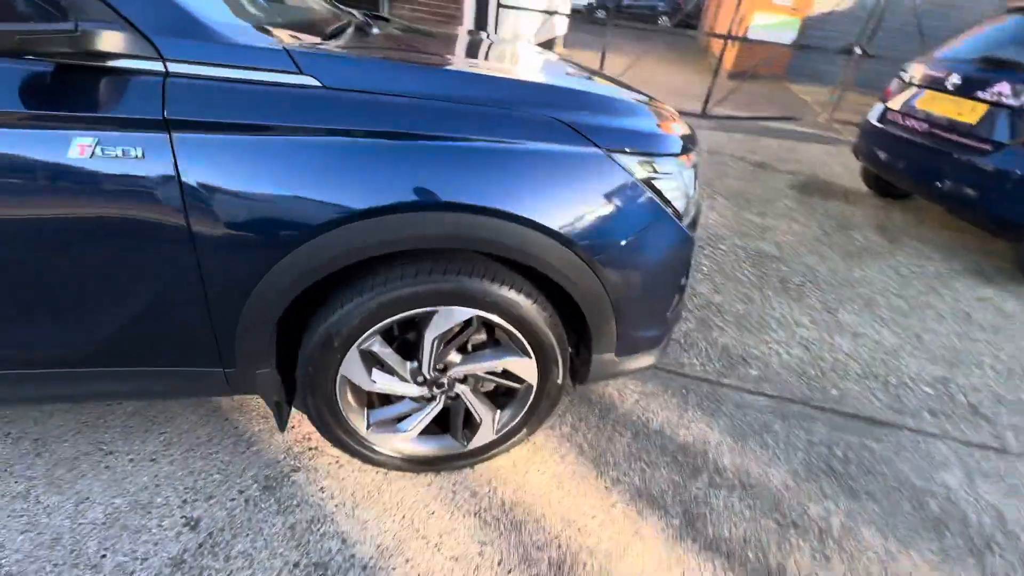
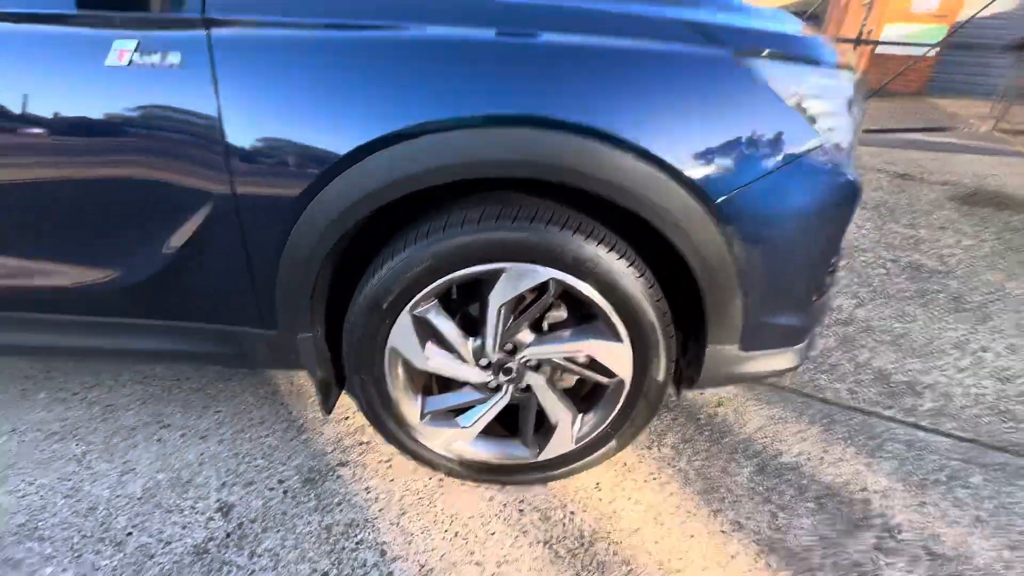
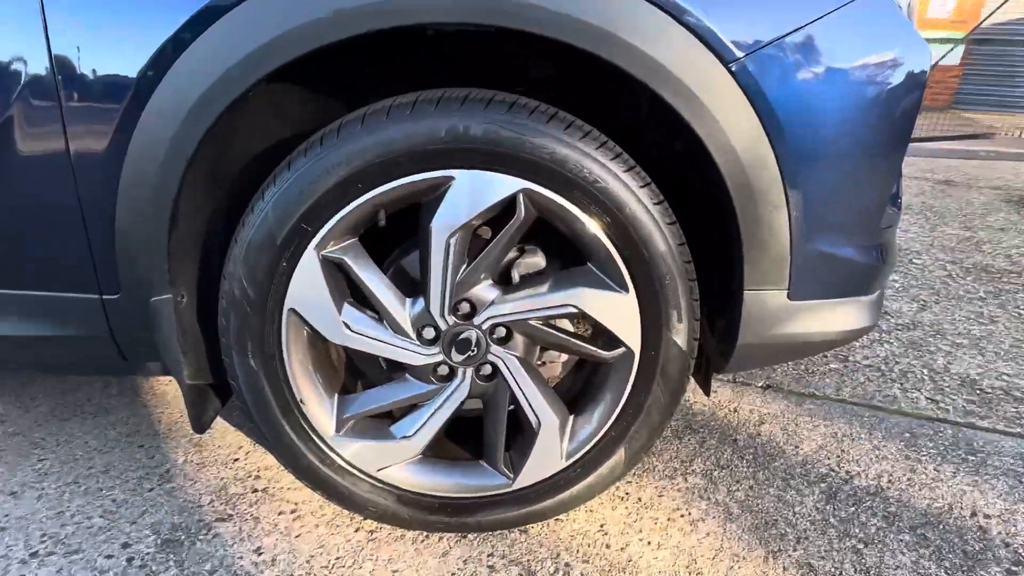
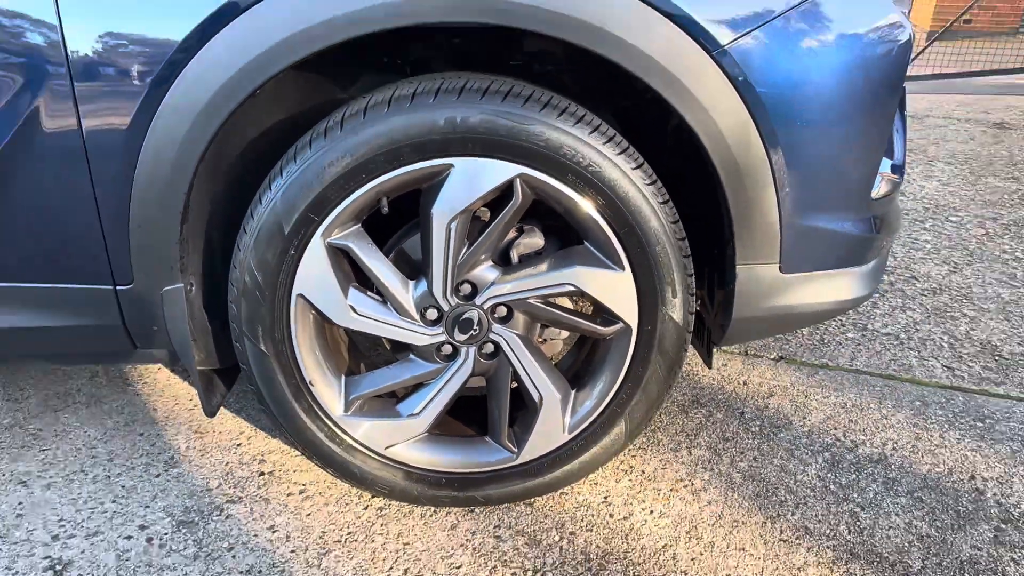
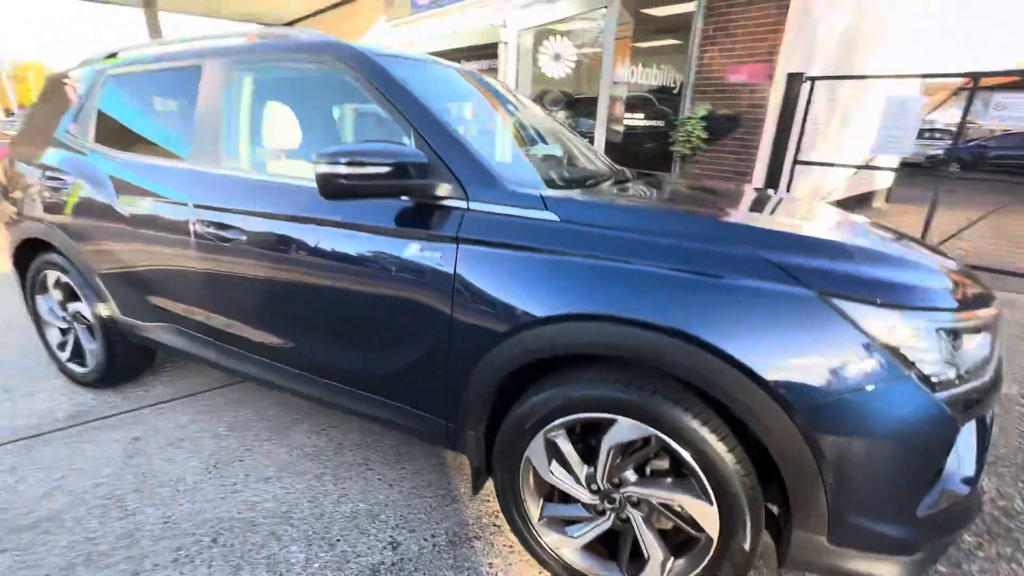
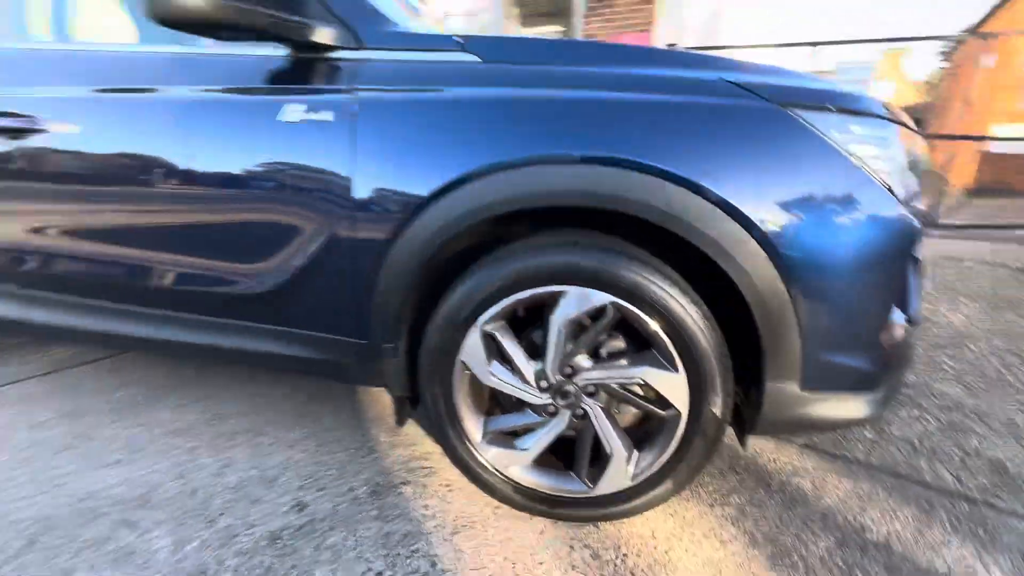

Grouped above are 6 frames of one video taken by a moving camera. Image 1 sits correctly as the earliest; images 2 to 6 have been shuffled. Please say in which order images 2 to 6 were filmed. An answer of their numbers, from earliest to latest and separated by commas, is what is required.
2, 3, 4, 6, 5
